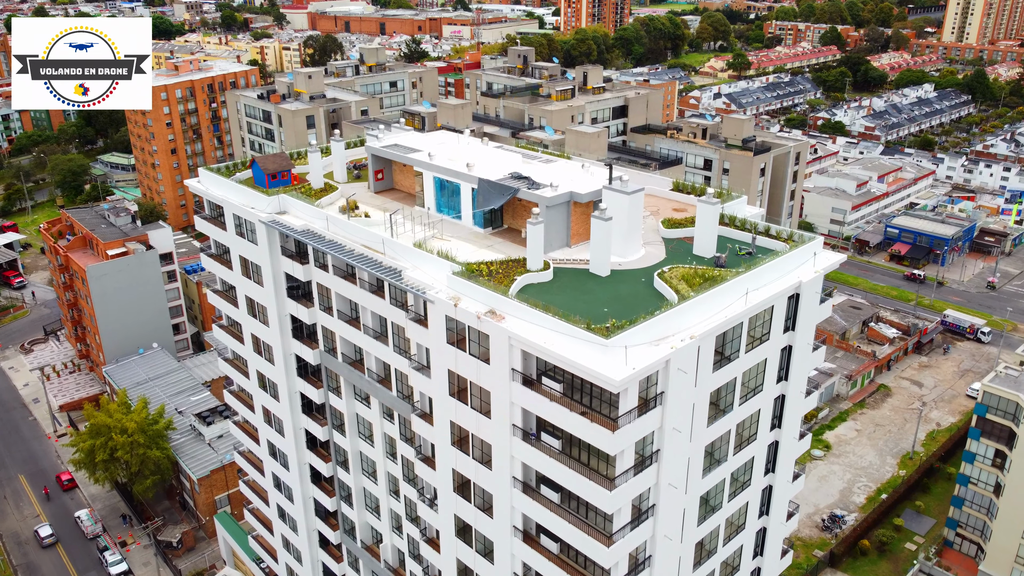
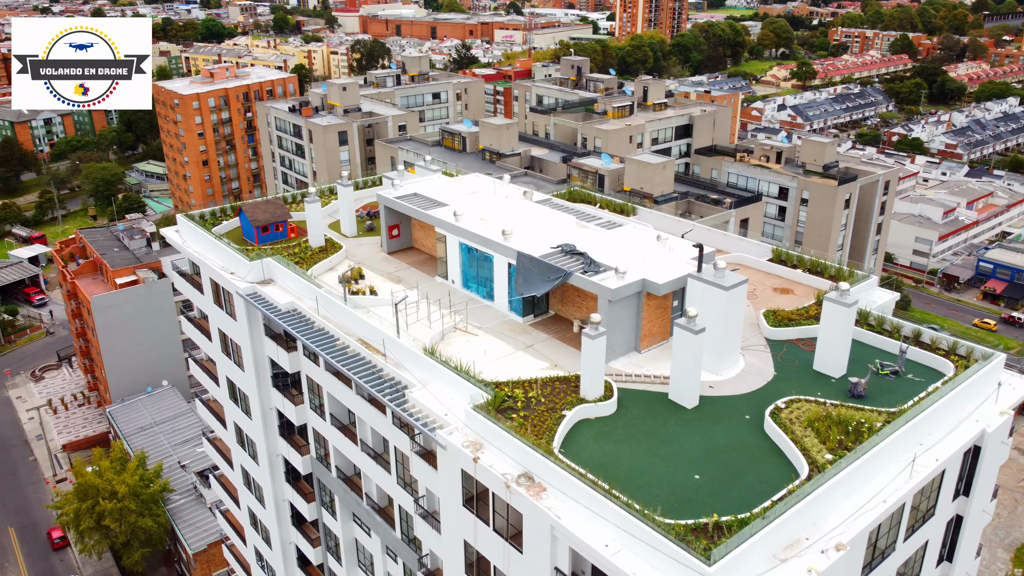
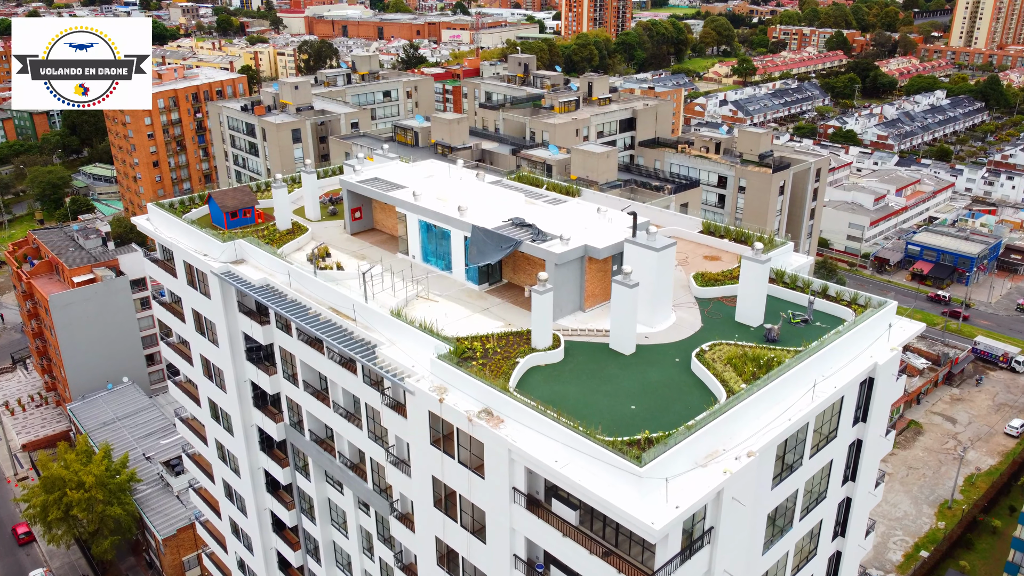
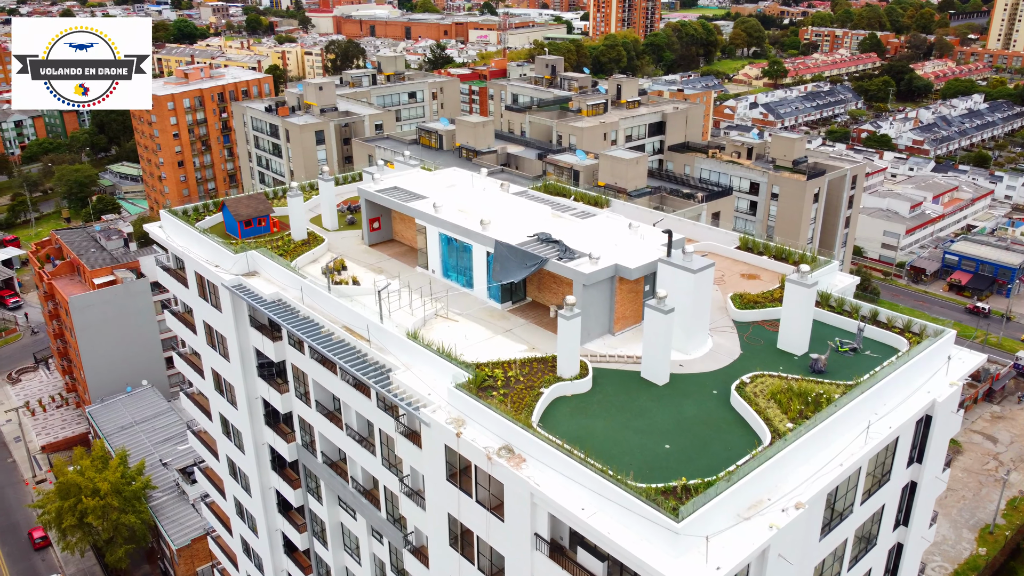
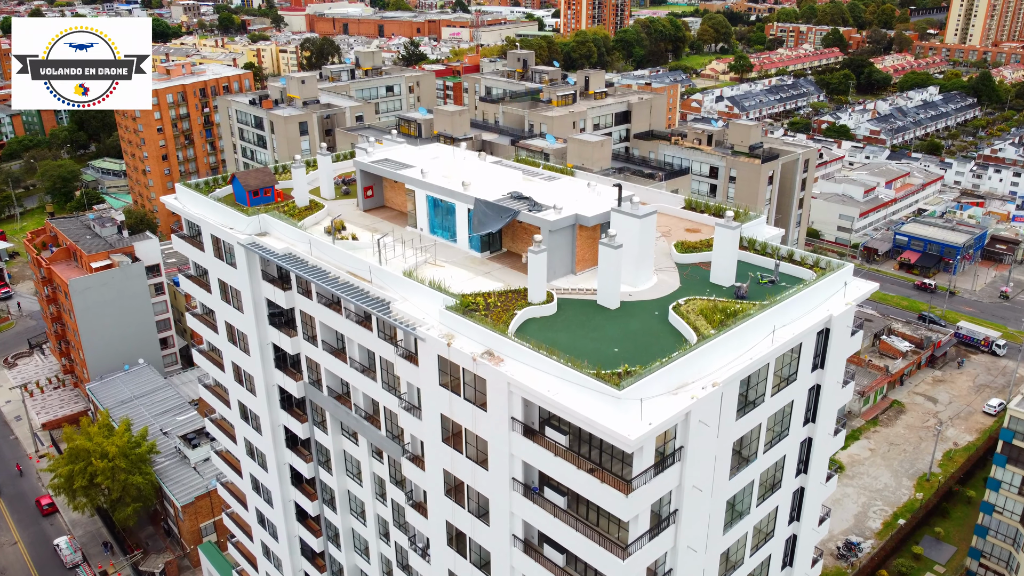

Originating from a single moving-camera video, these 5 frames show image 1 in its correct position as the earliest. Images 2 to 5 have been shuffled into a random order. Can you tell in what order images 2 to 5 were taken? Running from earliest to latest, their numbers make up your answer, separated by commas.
5, 3, 4, 2
